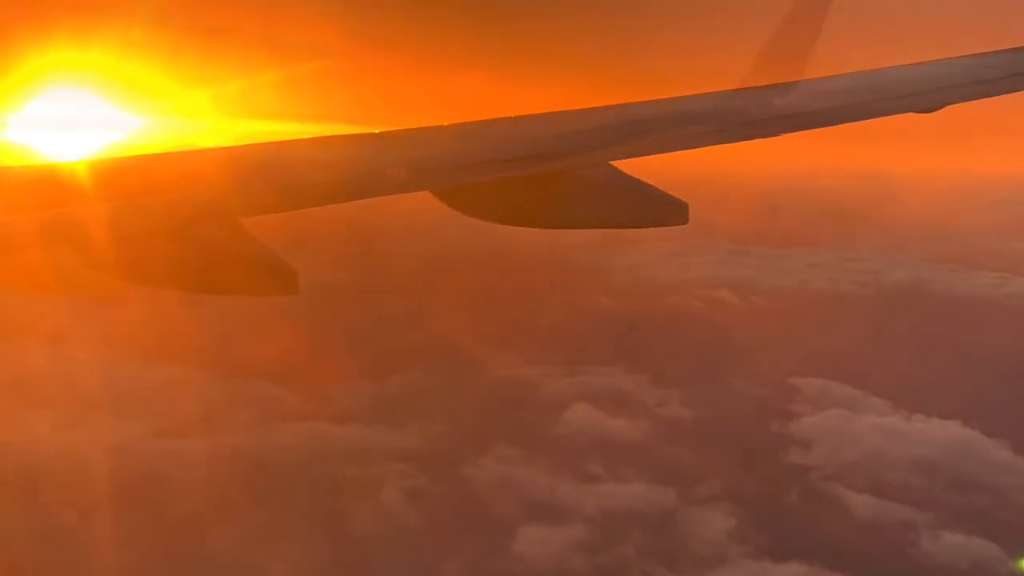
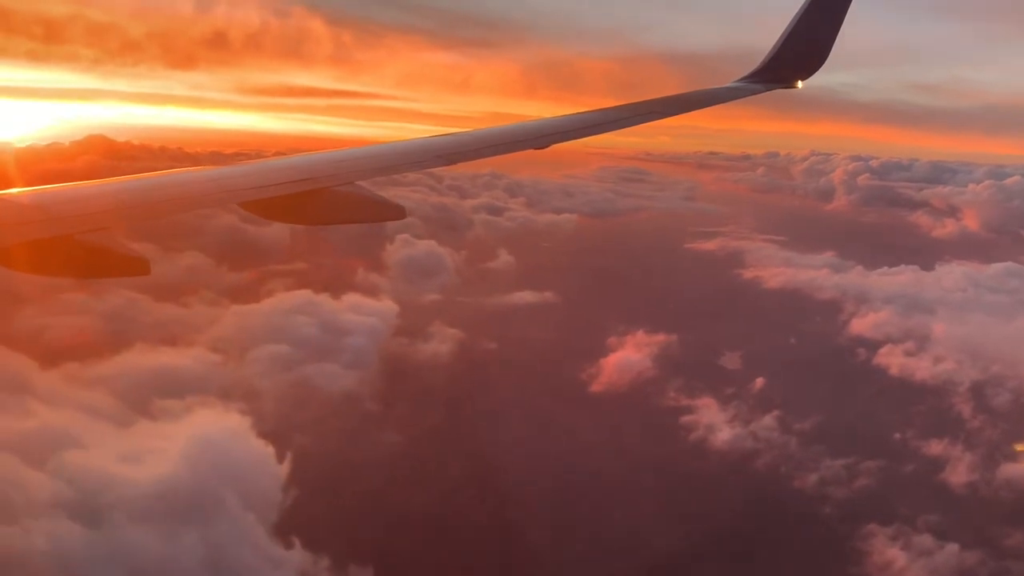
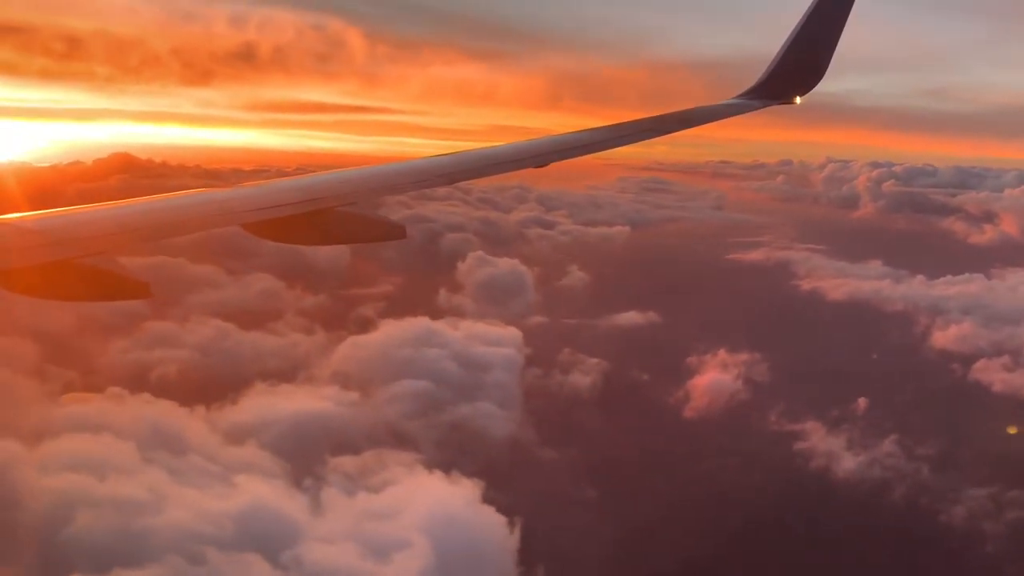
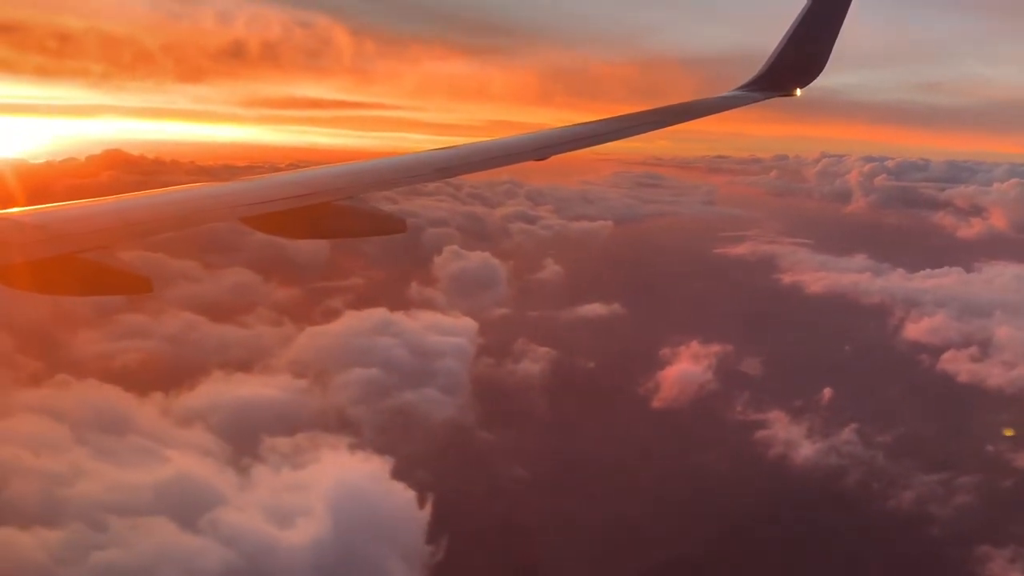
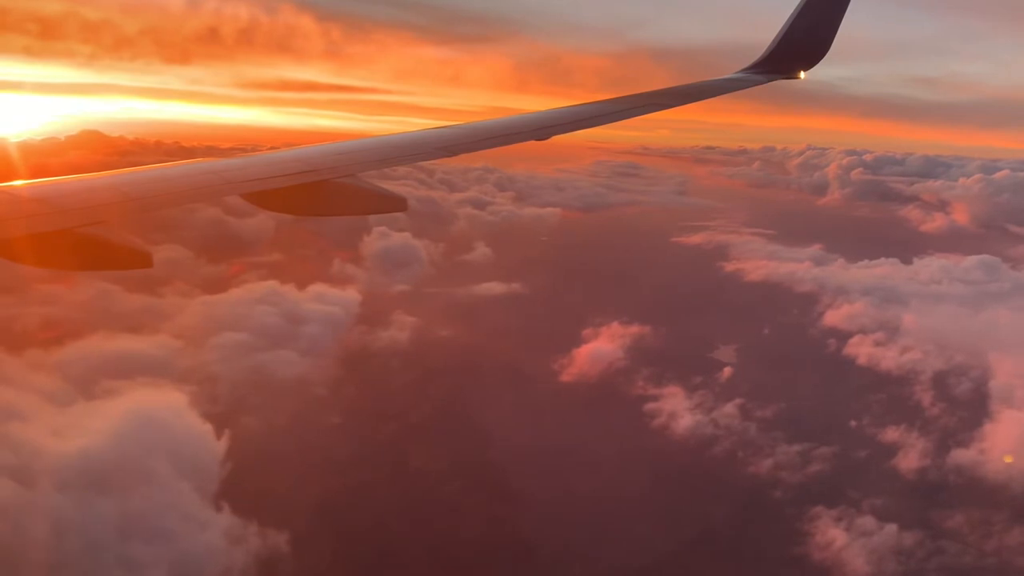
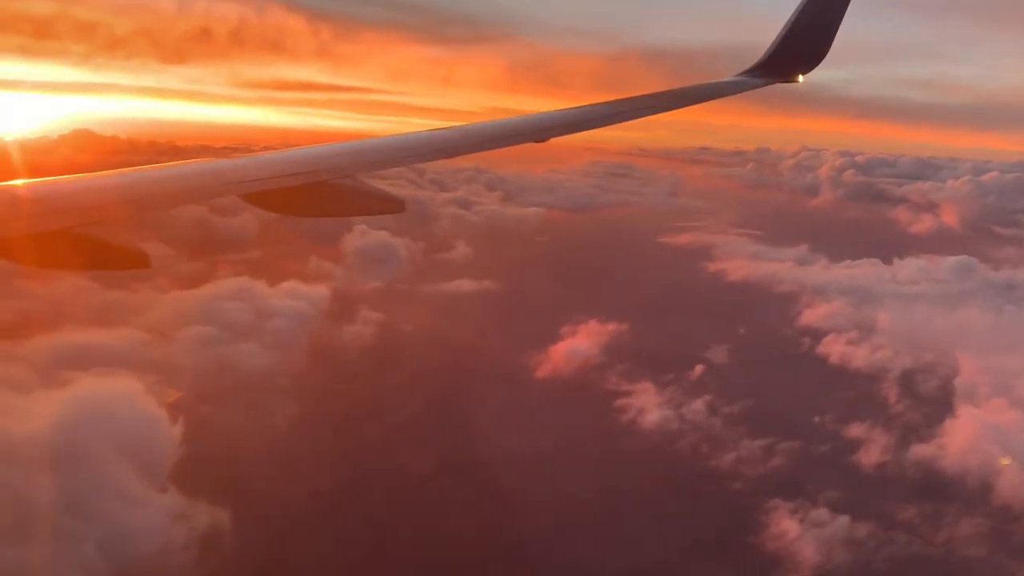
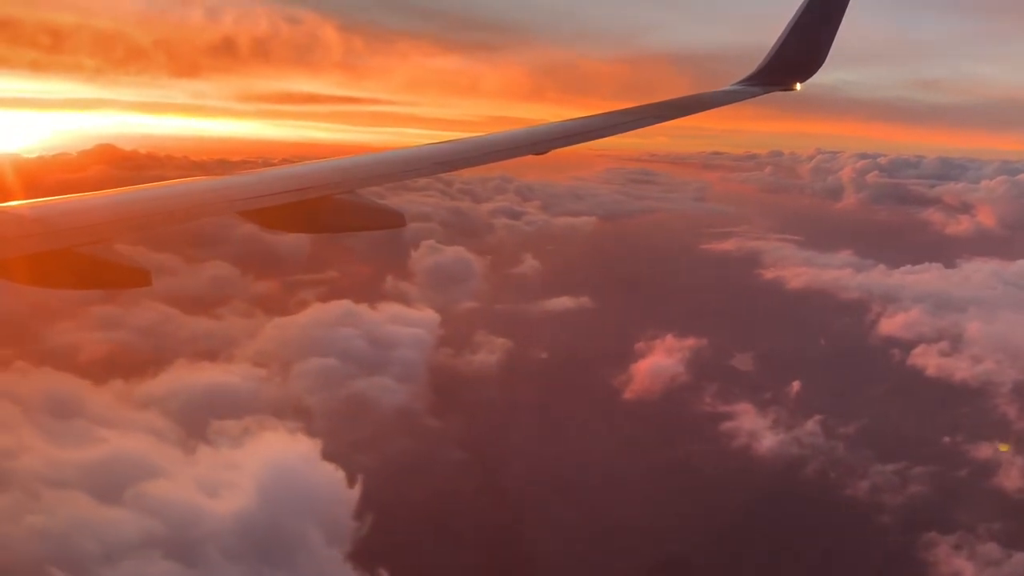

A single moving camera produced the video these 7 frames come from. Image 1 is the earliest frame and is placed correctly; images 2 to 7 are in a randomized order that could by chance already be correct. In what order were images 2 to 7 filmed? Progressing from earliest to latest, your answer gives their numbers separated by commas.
6, 5, 2, 7, 4, 3
